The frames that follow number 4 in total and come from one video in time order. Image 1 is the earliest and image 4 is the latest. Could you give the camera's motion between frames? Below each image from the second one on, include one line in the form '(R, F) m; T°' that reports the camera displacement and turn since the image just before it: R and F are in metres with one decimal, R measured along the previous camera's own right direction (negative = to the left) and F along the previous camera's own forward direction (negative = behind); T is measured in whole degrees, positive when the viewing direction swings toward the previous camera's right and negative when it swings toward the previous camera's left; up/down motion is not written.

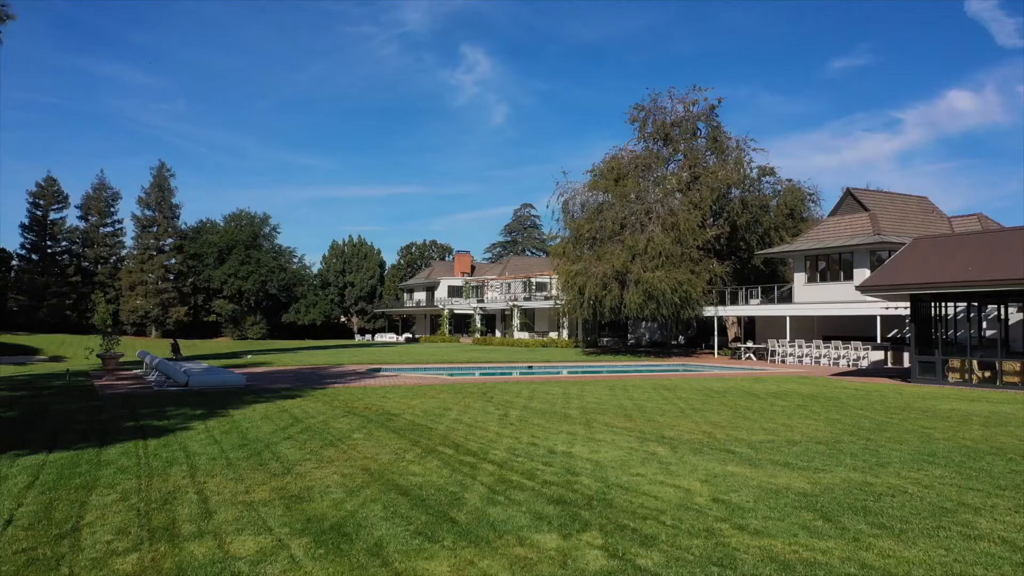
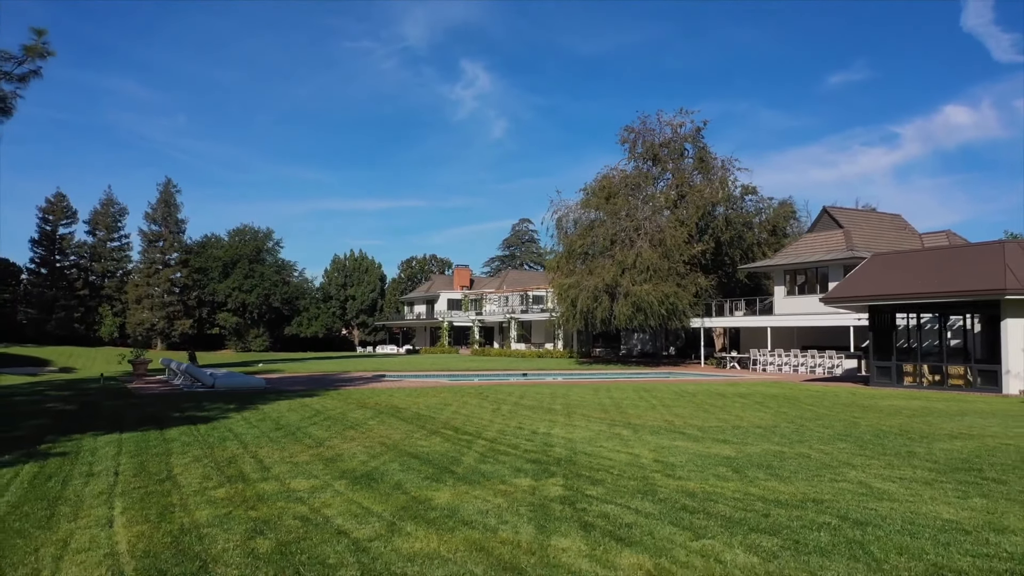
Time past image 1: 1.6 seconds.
(+0.2, -2.0) m; 0°
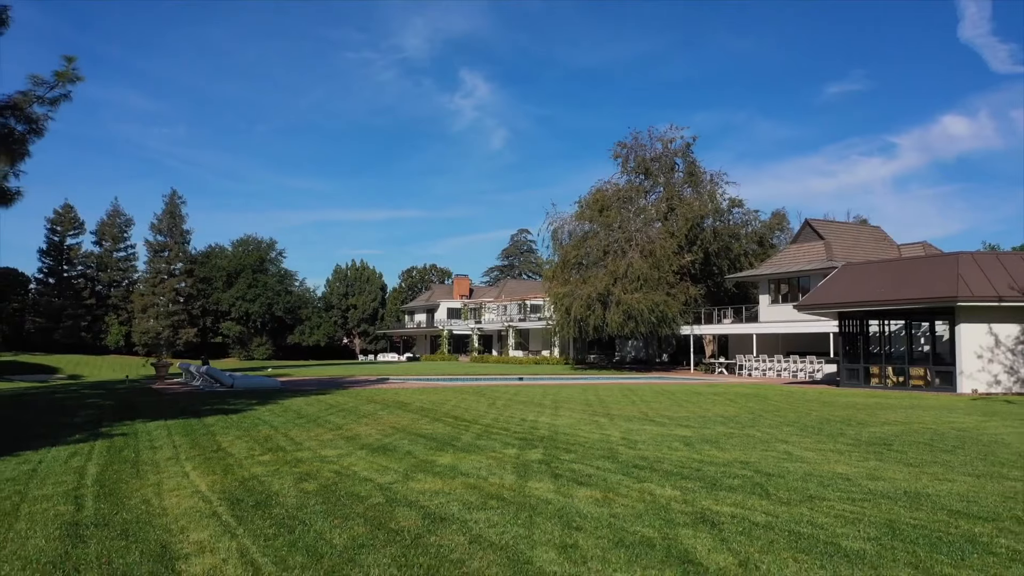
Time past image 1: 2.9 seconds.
(+0.1, -1.7) m; 0°
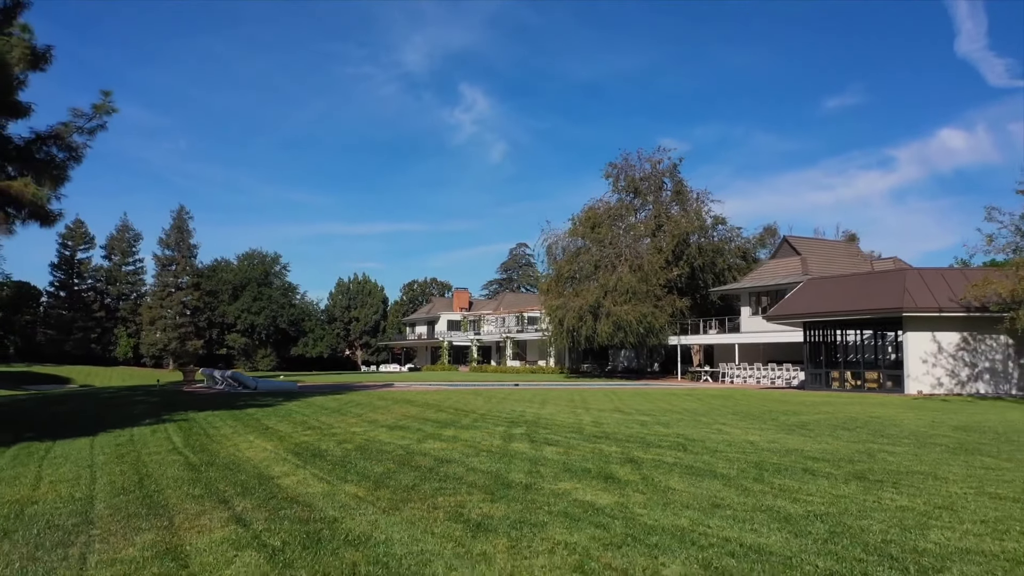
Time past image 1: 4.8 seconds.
(+0.2, -2.4) m; 0°
